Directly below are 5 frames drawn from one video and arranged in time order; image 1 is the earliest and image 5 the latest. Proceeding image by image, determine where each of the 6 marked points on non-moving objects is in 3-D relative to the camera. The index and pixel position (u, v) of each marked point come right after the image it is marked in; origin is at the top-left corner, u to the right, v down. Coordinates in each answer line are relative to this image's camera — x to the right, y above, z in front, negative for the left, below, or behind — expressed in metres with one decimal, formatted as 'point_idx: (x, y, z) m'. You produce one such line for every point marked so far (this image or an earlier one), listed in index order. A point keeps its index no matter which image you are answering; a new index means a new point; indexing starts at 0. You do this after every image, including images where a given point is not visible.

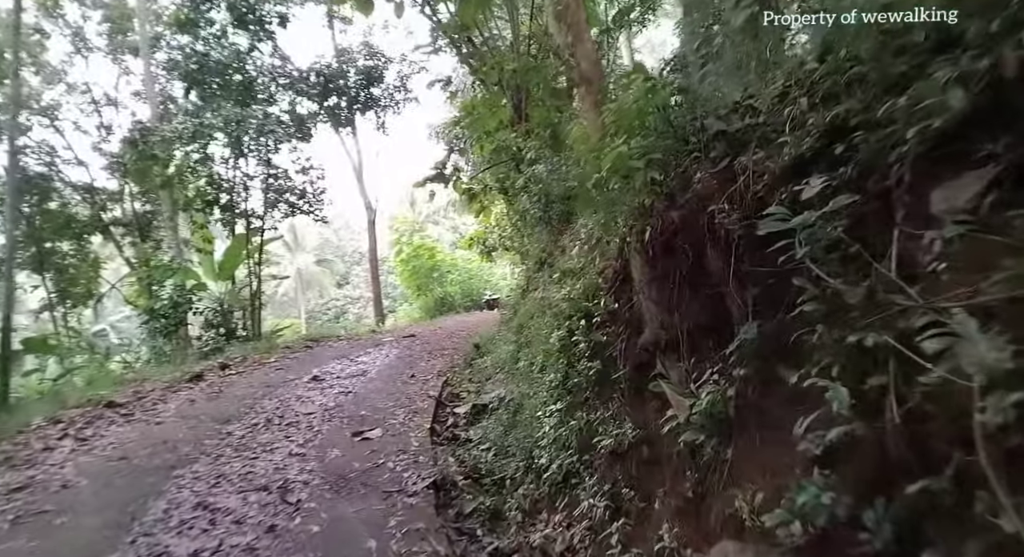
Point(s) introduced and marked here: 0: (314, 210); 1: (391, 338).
0: (-4.3, +1.5, +11.5) m
1: (-2.4, -1.2, +10.3) m
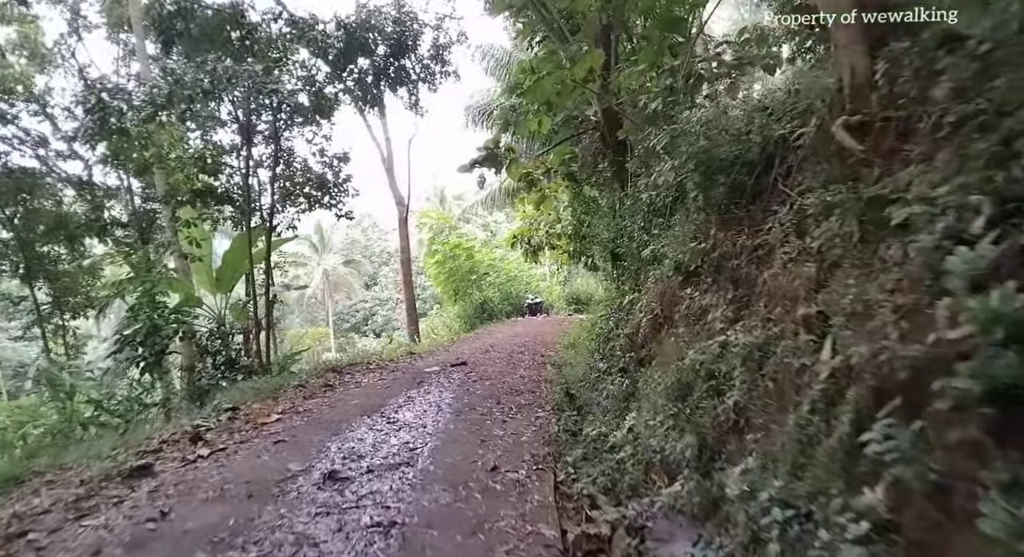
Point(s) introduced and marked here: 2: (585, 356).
0: (-3.1, +1.3, +9.3) m
1: (-1.1, -1.3, +7.9) m
2: (+0.9, -1.0, +6.6) m
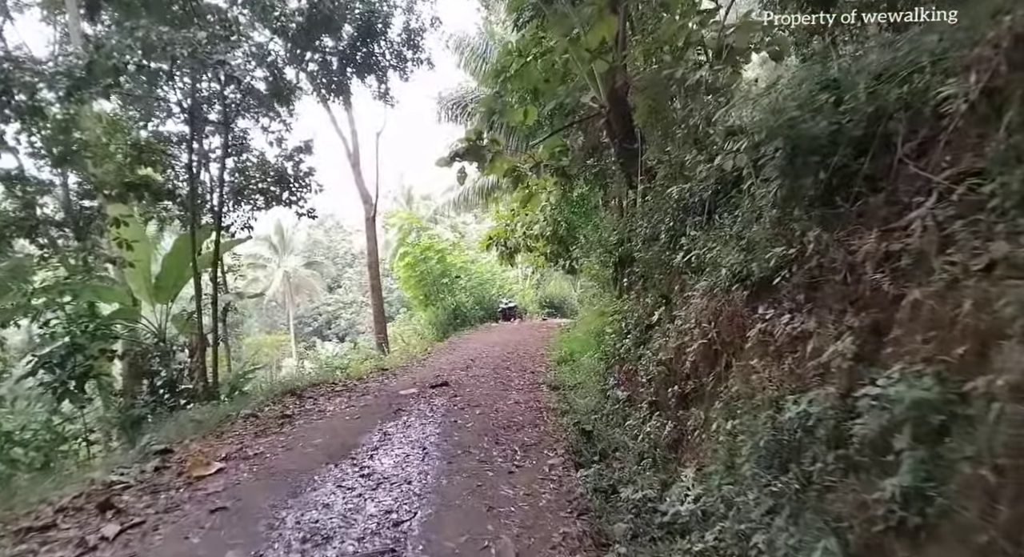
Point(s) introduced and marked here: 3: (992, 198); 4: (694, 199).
0: (-3.3, +1.2, +8.1) m
1: (-1.3, -1.5, +6.8) m
2: (+0.9, -1.1, +5.6) m
3: (+1.8, +0.3, +2.0) m
4: (+1.6, +0.7, +4.5) m
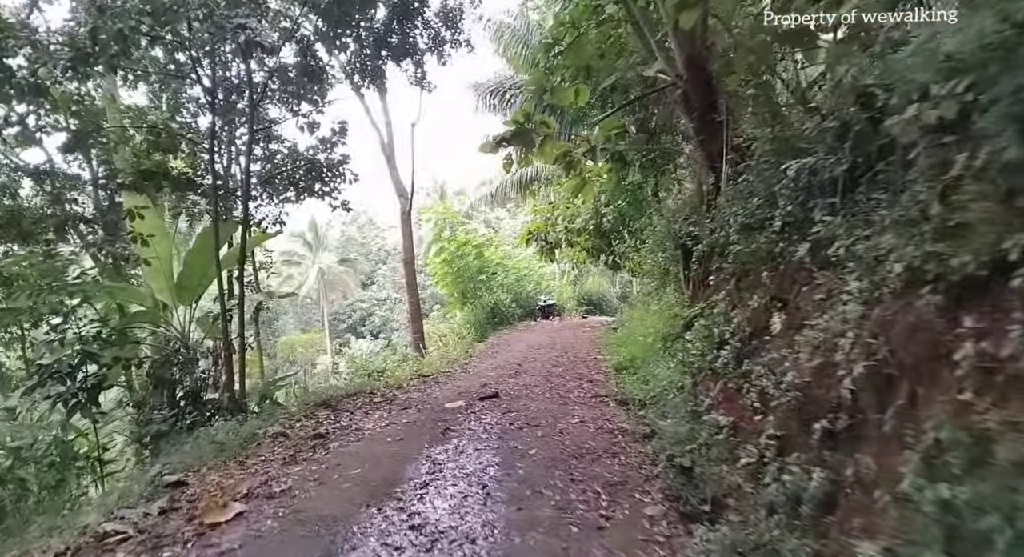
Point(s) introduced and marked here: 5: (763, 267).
0: (-2.6, +1.2, +7.4) m
1: (-0.6, -1.4, +6.1) m
2: (+1.5, -1.1, +4.7) m
3: (+2.2, +0.3, +1.0) m
4: (+2.1, +0.7, +3.6) m
5: (+1.9, +0.1, +4.0) m
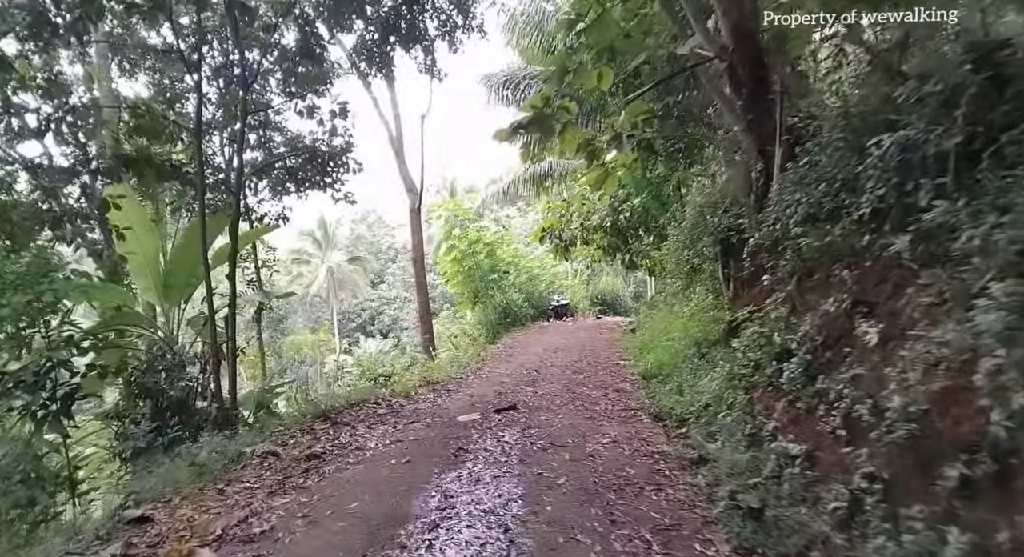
0: (-2.3, +1.2, +6.8) m
1: (-0.4, -1.4, +5.4) m
2: (+1.7, -1.1, +4.1) m
3: (+2.3, +0.3, +0.4) m
4: (+2.3, +0.7, +2.9) m
5: (+2.1, +0.1, +3.4) m
